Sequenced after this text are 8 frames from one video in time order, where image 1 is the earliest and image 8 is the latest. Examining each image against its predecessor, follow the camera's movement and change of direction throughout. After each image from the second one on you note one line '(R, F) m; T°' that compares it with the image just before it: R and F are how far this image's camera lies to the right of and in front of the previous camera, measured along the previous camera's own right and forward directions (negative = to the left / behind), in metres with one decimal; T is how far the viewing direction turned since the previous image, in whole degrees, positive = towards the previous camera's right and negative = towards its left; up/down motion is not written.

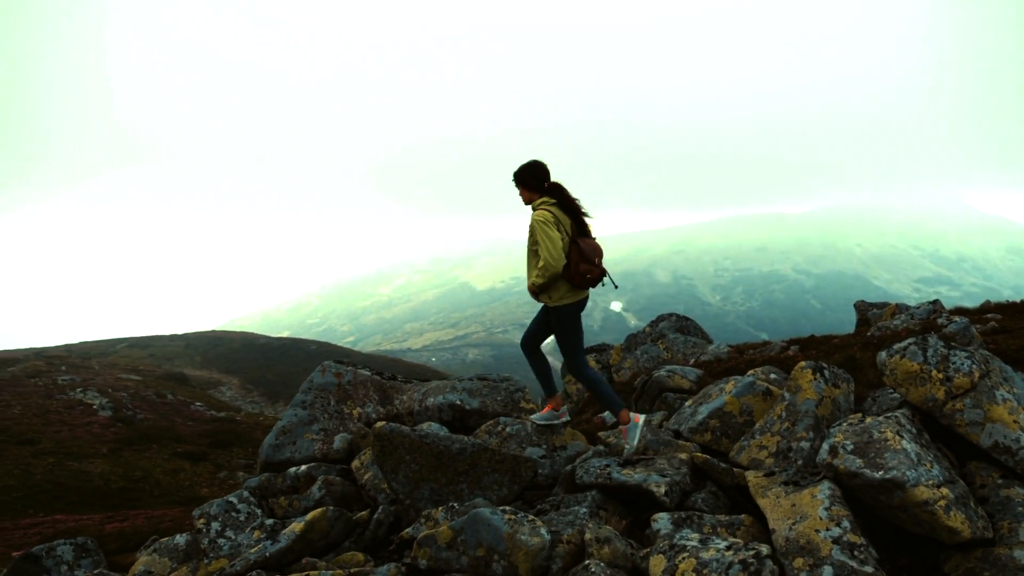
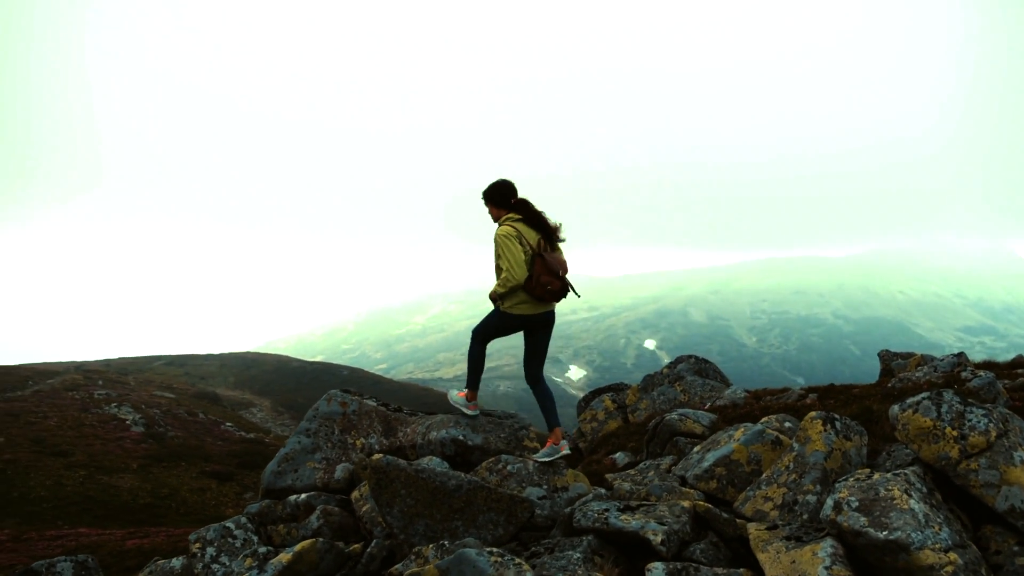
(+0.4, 0.0) m; -3°
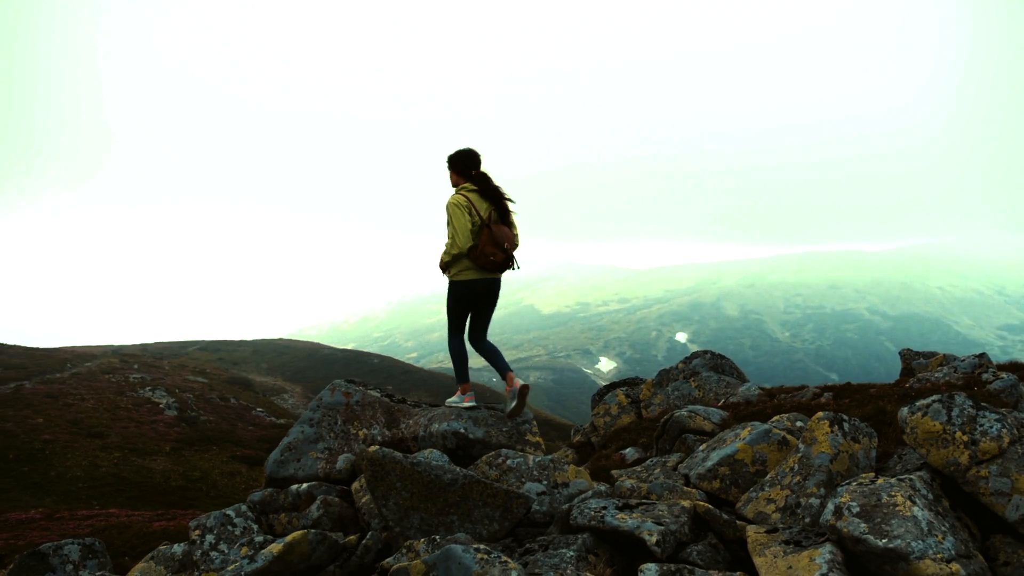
(+0.4, +0.2) m; -2°
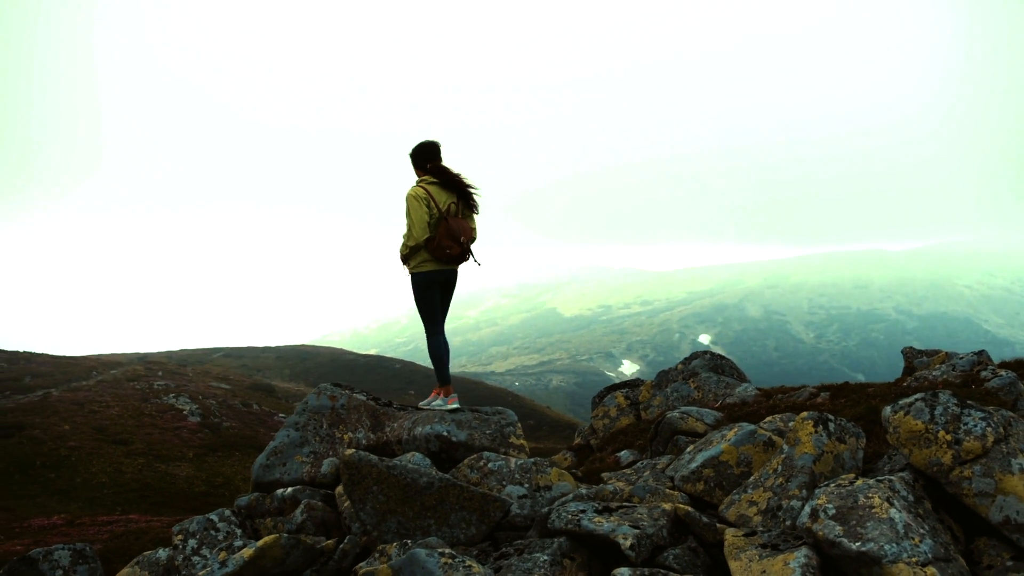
(+0.7, +0.2) m; -1°
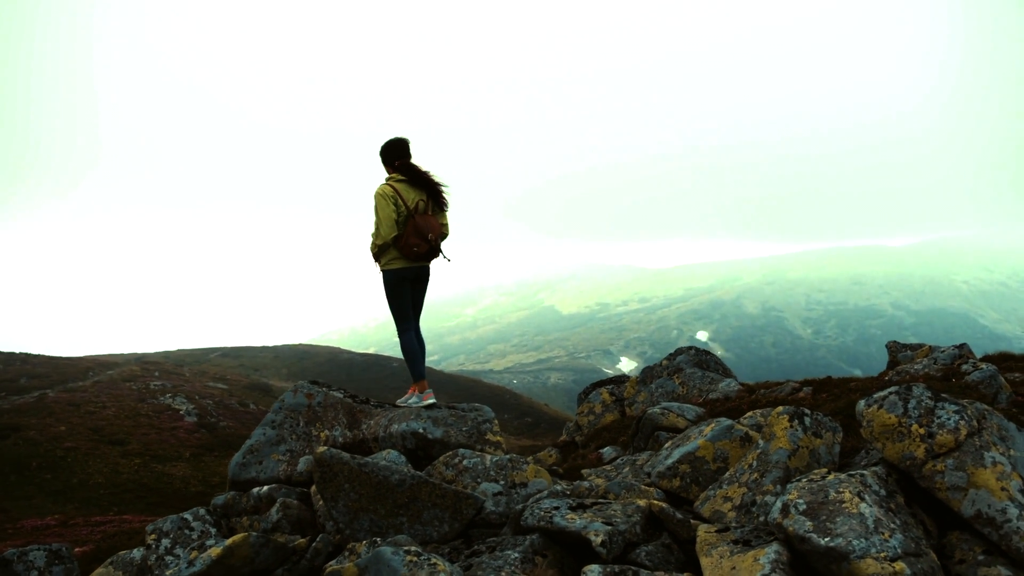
(+0.4, +0.2) m; 0°
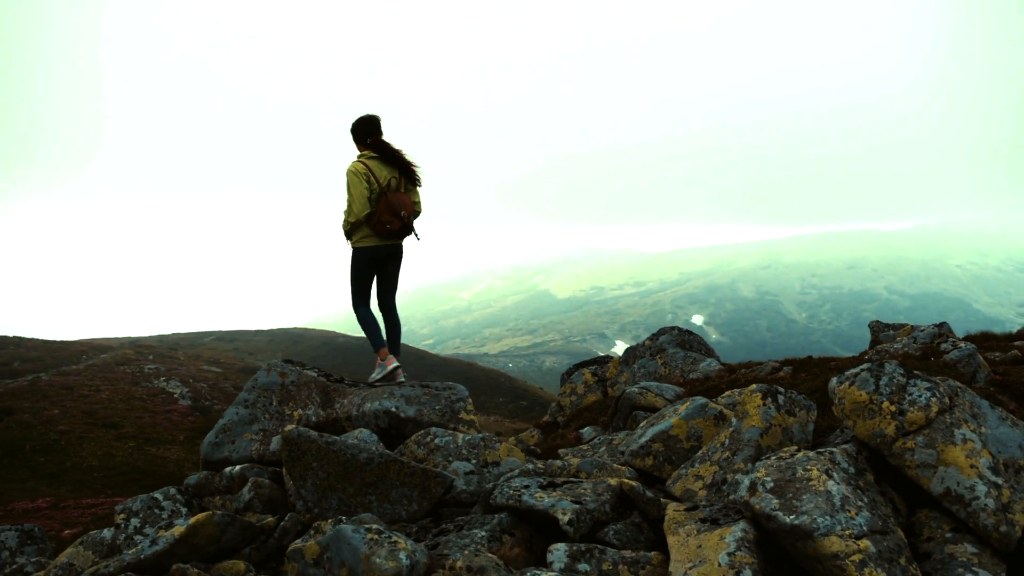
(+0.4, +0.3) m; +1°
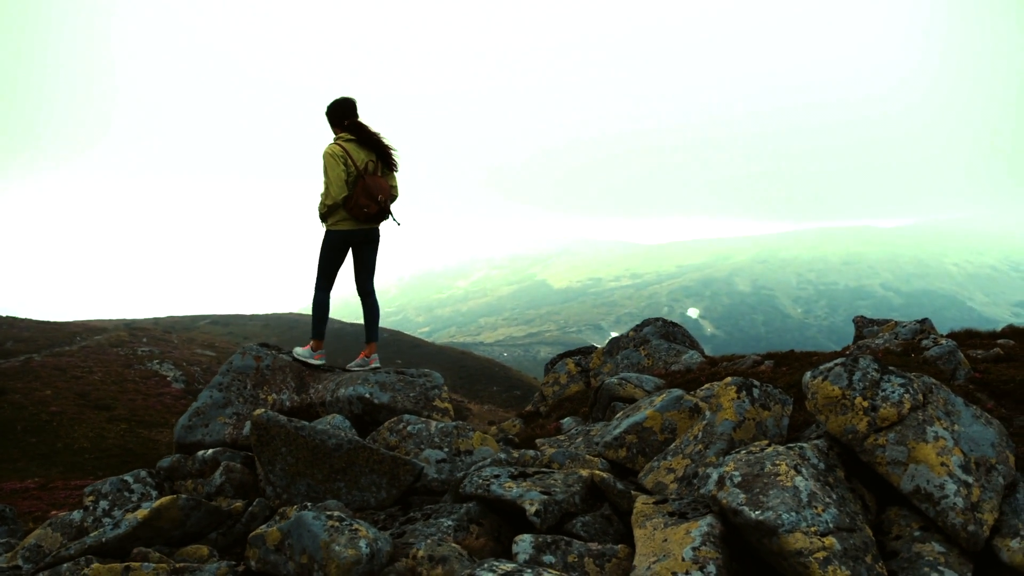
(+0.4, +0.2) m; 0°
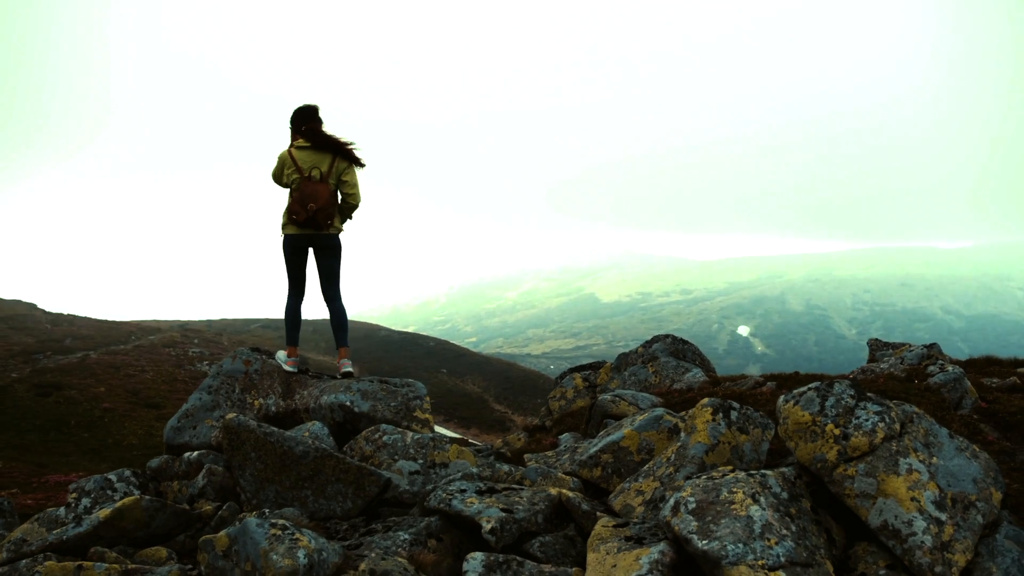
(+1.1, +0.2) m; -3°
